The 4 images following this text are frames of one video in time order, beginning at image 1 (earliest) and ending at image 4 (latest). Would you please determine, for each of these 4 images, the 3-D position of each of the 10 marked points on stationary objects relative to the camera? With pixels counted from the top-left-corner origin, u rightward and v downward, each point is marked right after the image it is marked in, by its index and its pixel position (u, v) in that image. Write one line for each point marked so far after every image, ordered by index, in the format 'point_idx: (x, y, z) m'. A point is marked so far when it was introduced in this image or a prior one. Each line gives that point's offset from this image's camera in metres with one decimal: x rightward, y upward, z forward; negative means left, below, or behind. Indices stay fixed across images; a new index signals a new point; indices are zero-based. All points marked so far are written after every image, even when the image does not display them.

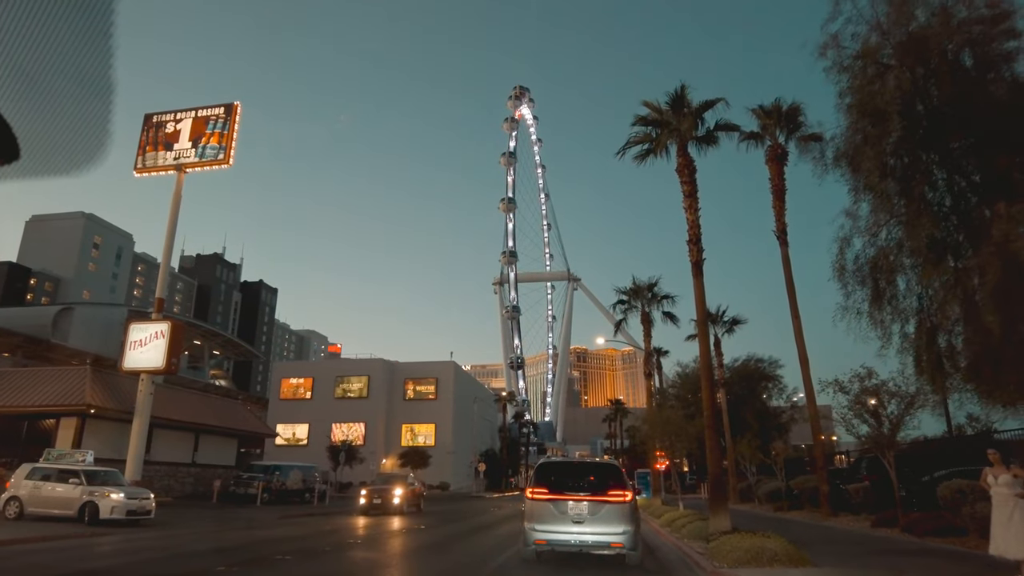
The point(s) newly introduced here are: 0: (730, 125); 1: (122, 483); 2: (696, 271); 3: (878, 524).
0: (+4.7, +3.5, +15.0) m
1: (-10.5, -5.2, +18.9) m
2: (+3.6, +0.3, +13.6) m
3: (+9.5, -6.1, +17.9) m
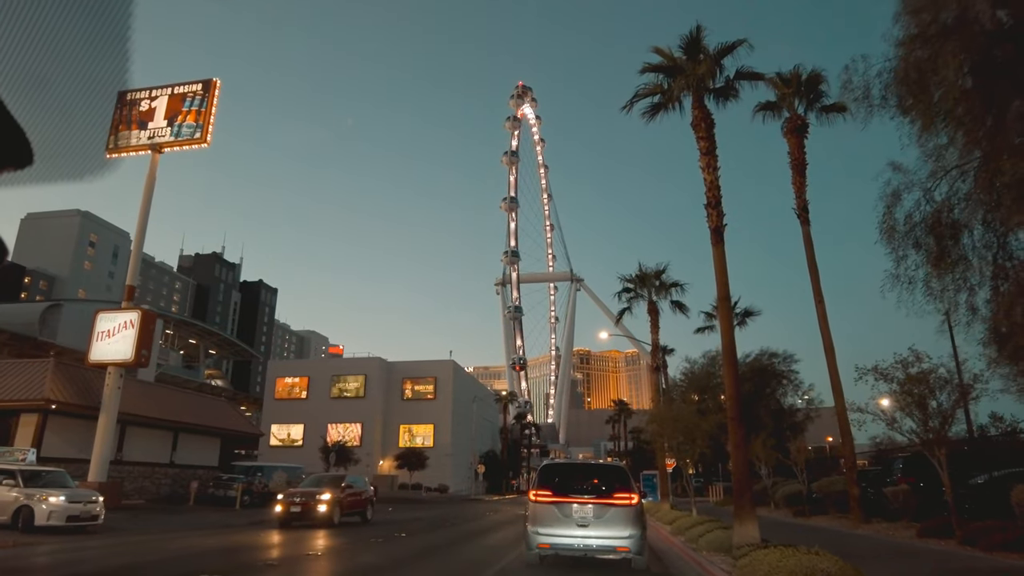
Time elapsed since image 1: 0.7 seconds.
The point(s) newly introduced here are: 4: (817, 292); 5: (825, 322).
0: (+4.5, +4.0, +13.0) m
1: (-10.7, -4.8, +17.0) m
2: (+3.4, +0.8, +11.7) m
3: (+9.3, -5.6, +15.9) m
4: (+8.2, -0.1, +19.0) m
5: (+8.3, -0.9, +18.7) m
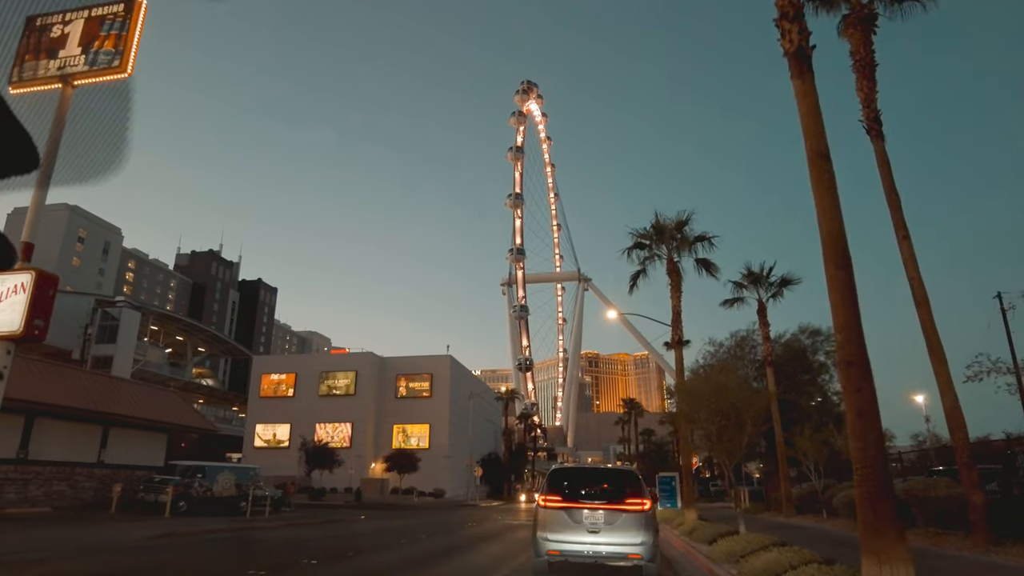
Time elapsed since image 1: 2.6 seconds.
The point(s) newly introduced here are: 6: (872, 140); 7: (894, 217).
0: (+3.9, +5.3, +8.2) m
1: (-11.2, -3.5, +12.2) m
2: (+2.8, +2.2, +6.8) m
3: (+8.8, -4.2, +10.9) m
4: (+7.7, +1.2, +14.0) m
5: (+7.8, +0.4, +13.7) m
6: (+7.6, +3.1, +14.7) m
7: (+7.7, +1.4, +14.0) m
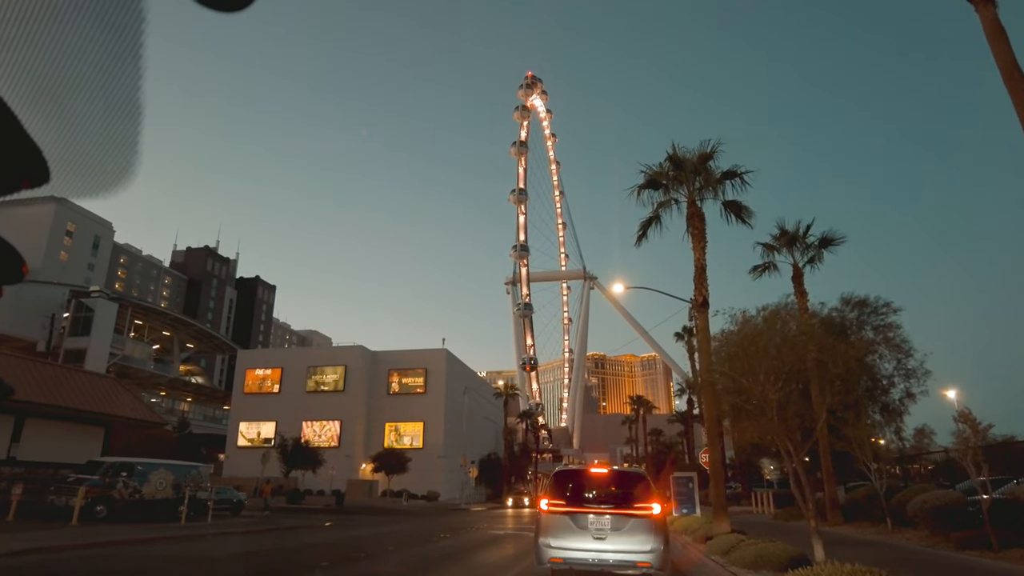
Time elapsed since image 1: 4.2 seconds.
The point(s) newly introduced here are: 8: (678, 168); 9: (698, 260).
0: (+3.3, +6.5, +4.0) m
1: (-11.7, -2.3, +8.2) m
2: (+2.2, +3.4, +2.7) m
3: (+8.2, -3.1, +6.7) m
4: (+7.2, +2.4, +9.9) m
5: (+7.3, +1.6, +9.6) m
6: (+7.1, +4.2, +10.6) m
7: (+7.1, +2.6, +9.9) m
8: (+3.8, +2.7, +16.2) m
9: (+4.1, +0.6, +15.5) m
